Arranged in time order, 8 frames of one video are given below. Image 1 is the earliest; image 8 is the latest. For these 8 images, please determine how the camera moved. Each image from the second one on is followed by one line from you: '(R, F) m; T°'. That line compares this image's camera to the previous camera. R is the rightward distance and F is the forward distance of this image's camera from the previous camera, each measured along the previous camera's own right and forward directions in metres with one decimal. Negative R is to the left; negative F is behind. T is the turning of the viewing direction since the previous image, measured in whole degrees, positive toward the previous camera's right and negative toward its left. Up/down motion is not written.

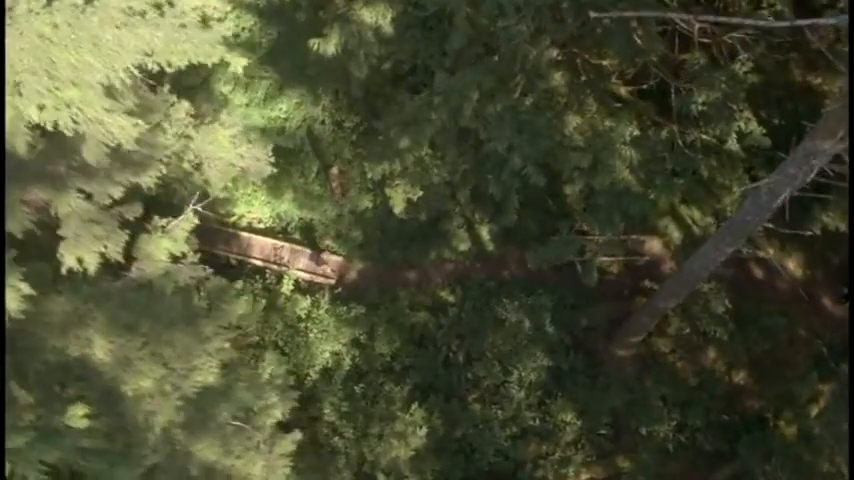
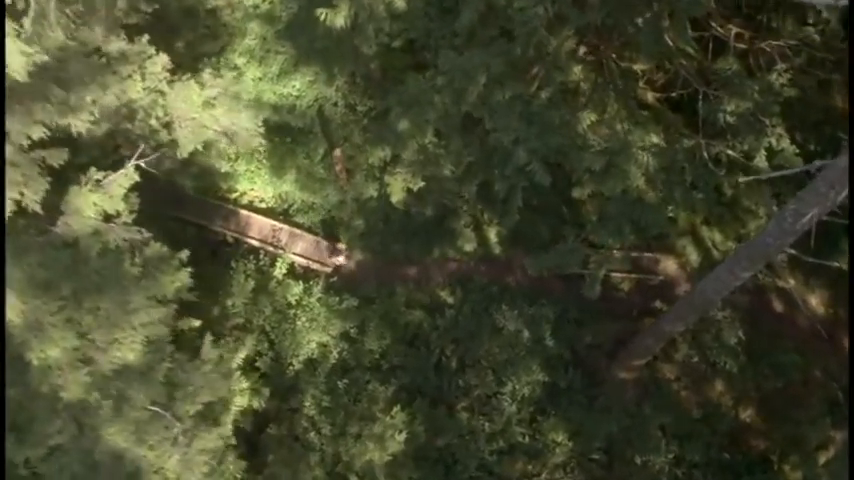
(+0.3, +0.5) m; -2°
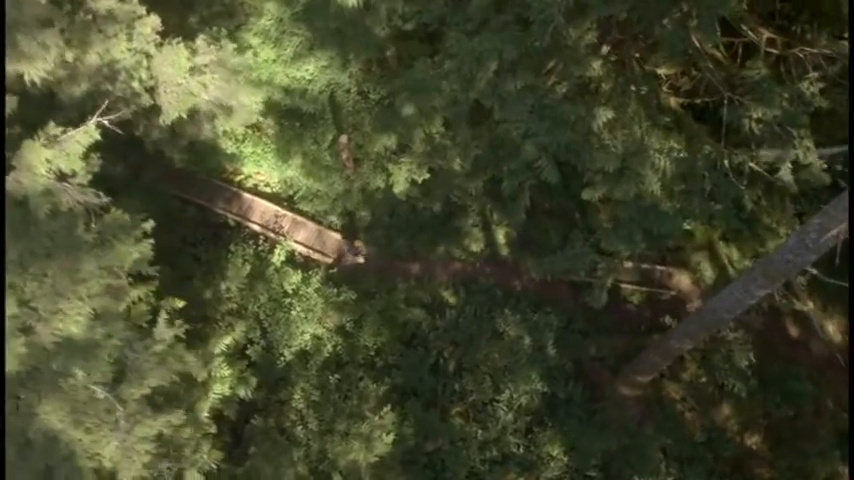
(+0.2, +0.4) m; -1°
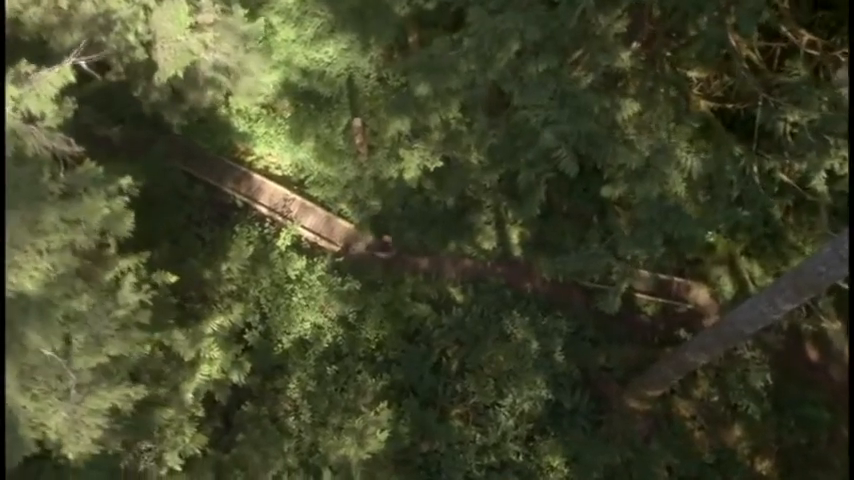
(+0.1, +0.3) m; -1°
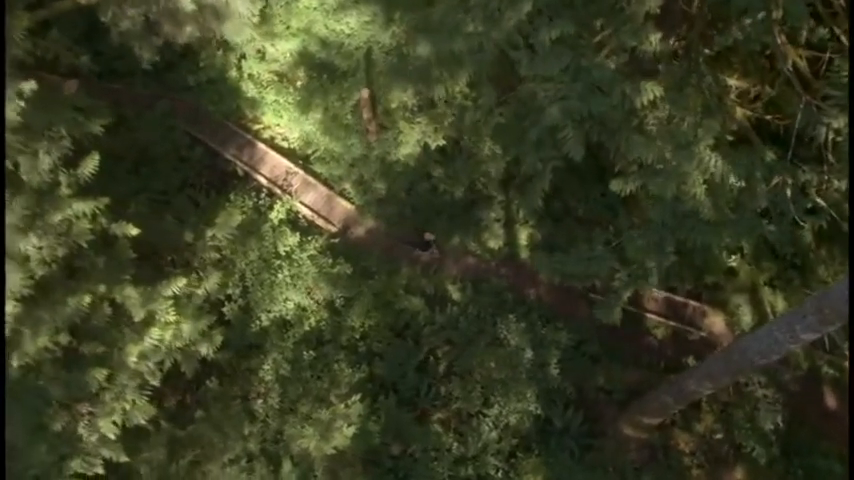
(+0.3, +0.6) m; -2°
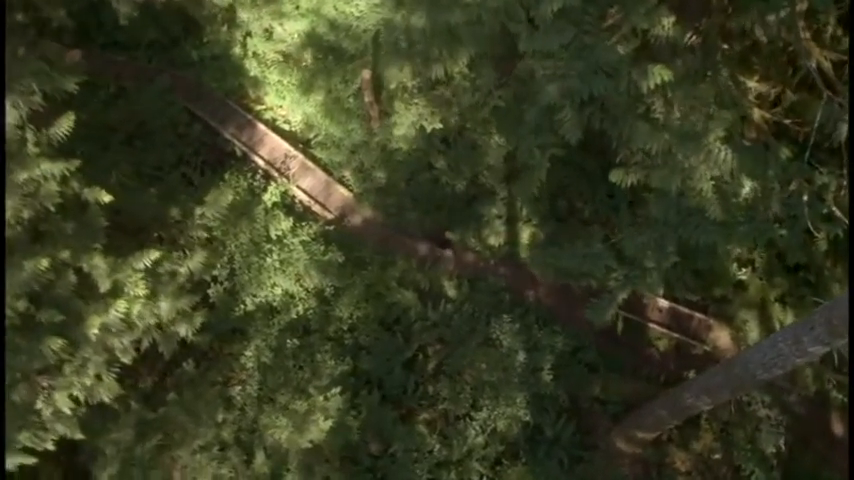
(+0.2, +0.4) m; -1°
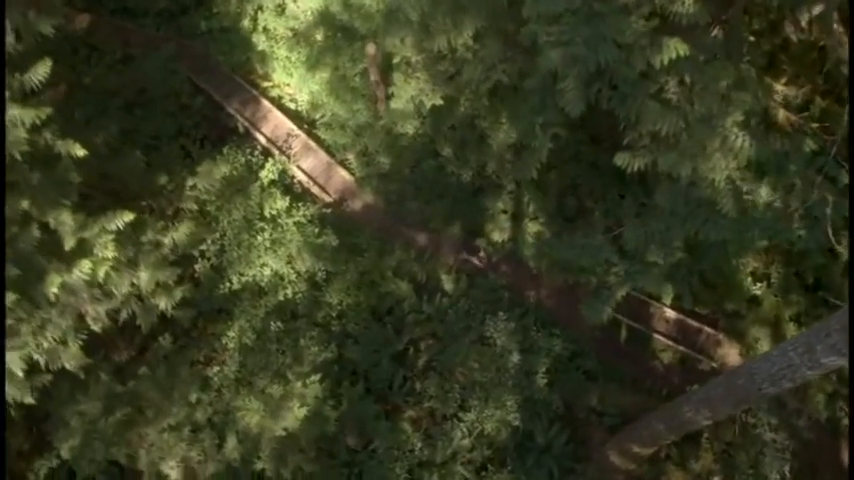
(+0.2, +0.4) m; -1°
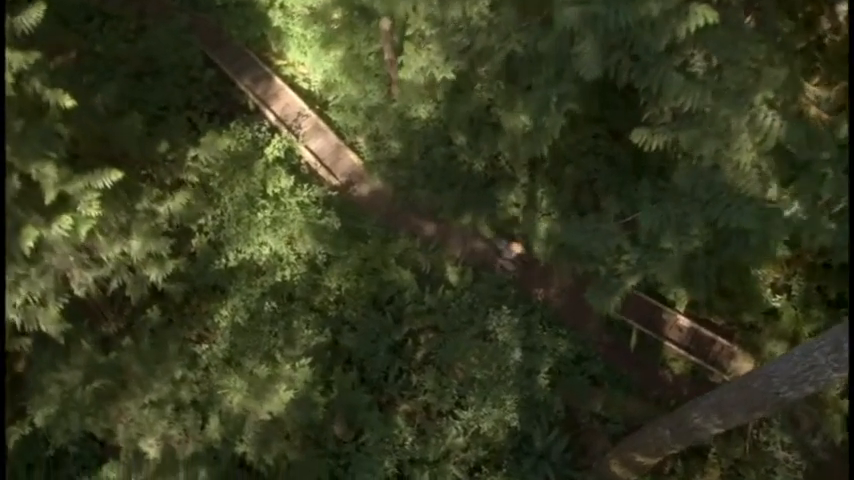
(+0.1, +0.3) m; -1°
